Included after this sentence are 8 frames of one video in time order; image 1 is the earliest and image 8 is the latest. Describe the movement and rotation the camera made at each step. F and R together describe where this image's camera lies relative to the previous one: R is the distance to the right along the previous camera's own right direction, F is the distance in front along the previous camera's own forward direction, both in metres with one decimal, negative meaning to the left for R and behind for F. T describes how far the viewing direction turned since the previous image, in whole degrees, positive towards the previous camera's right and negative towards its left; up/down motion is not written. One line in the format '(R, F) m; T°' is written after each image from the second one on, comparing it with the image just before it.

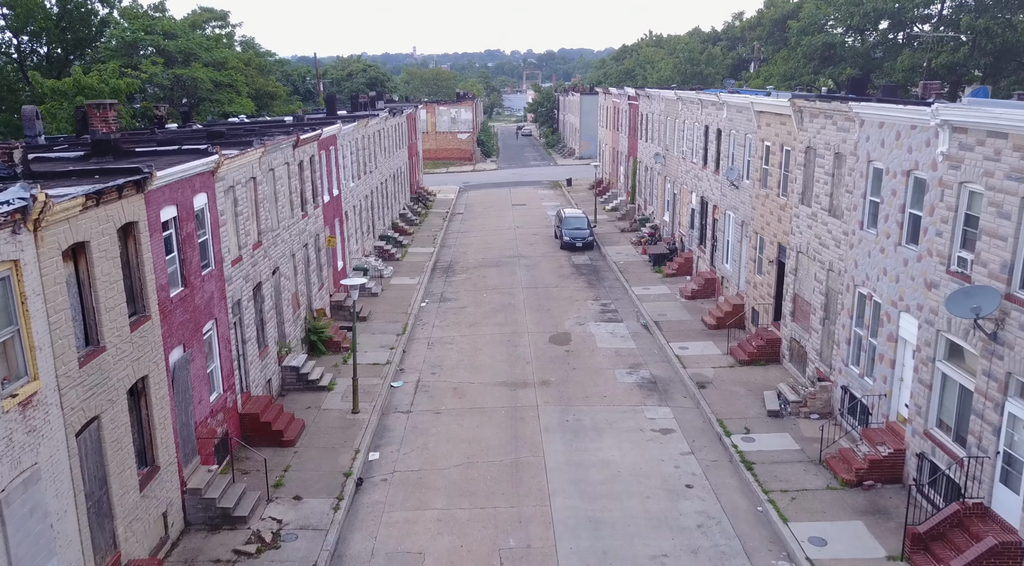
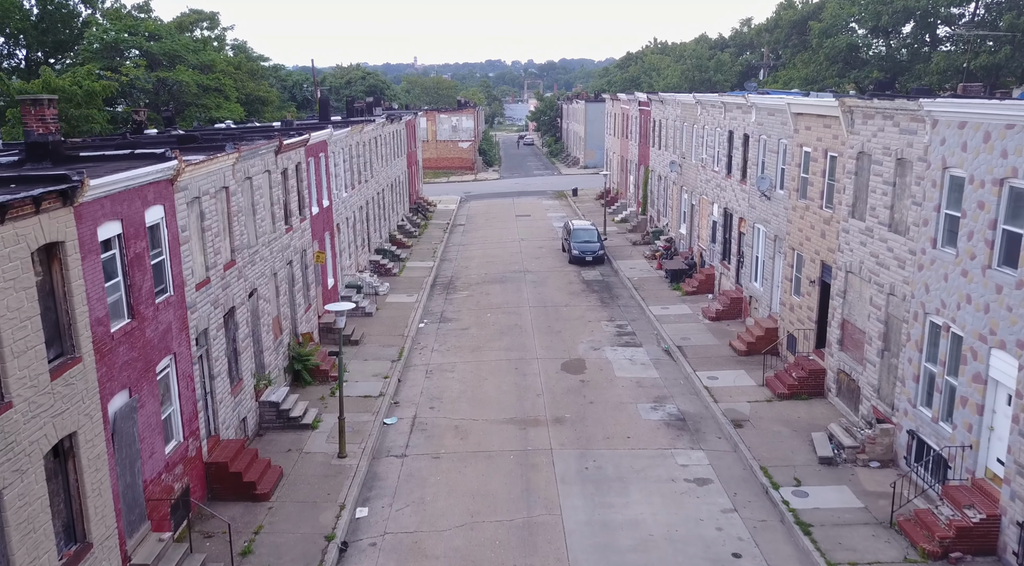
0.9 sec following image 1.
(-0.2, +2.7) m; 0°
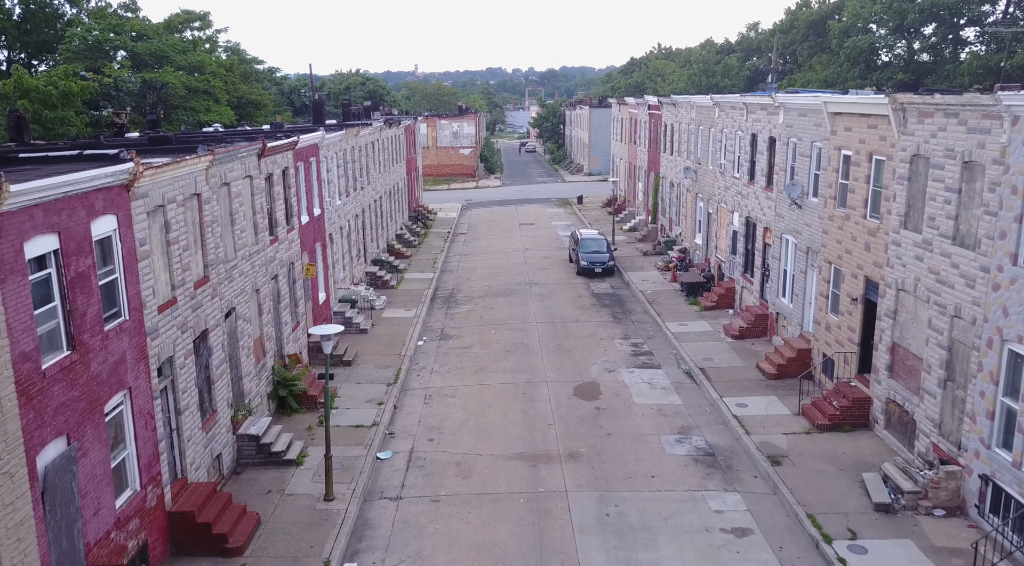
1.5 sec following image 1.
(-0.2, +2.1) m; 0°
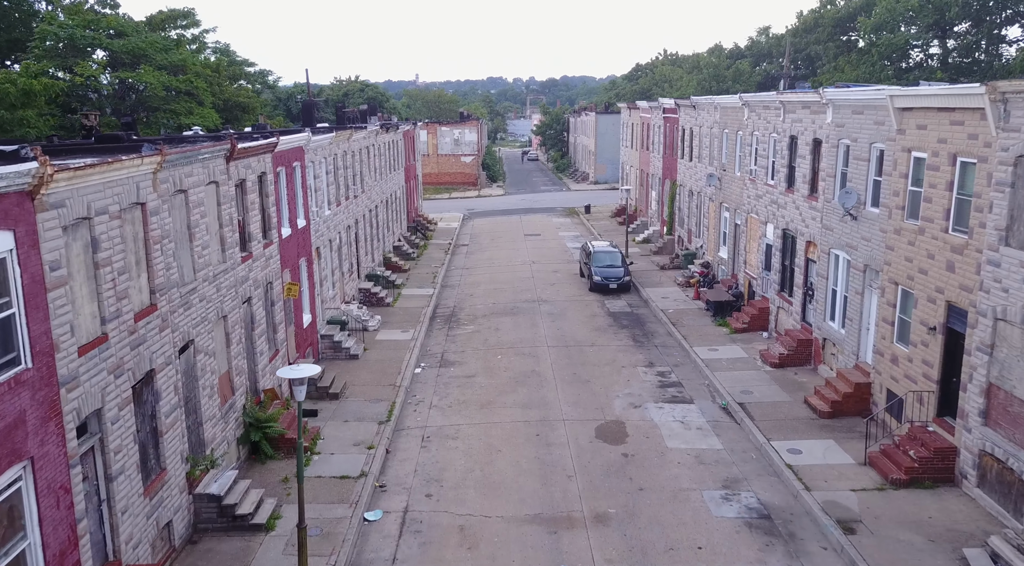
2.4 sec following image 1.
(-0.2, +3.0) m; 0°
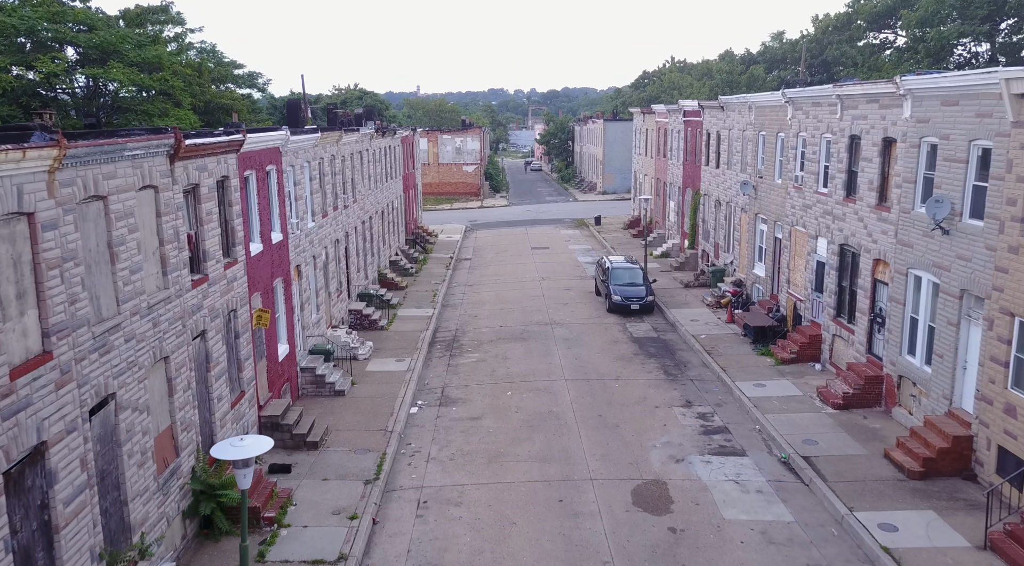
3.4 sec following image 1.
(-0.3, +3.6) m; 0°
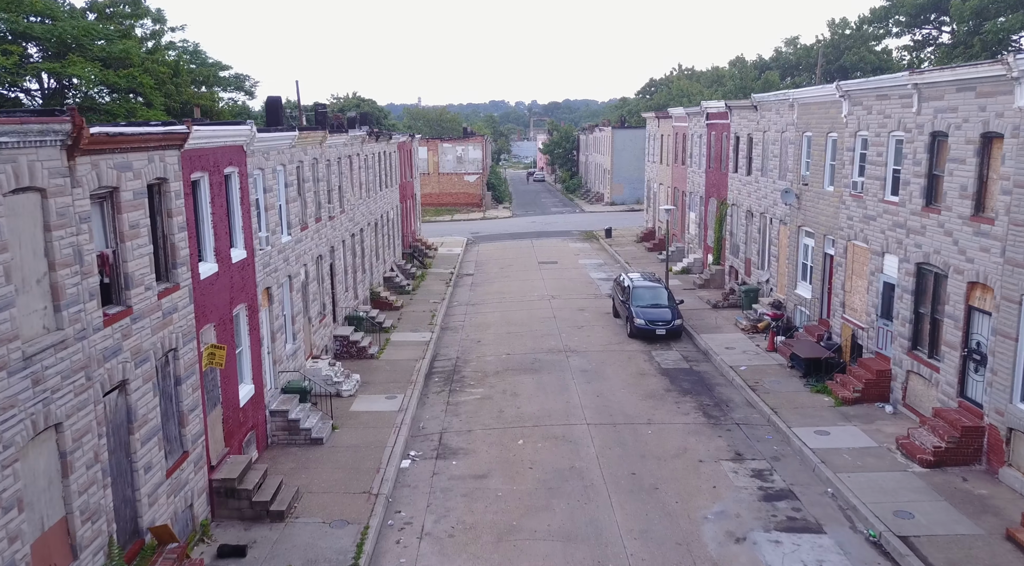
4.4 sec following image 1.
(-0.2, +3.6) m; 0°
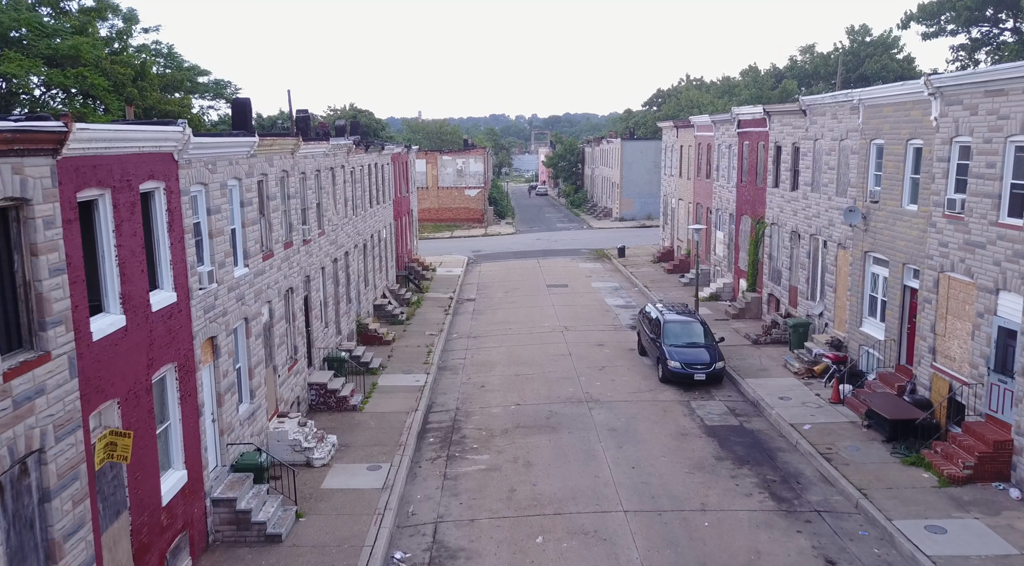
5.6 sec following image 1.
(-0.2, +4.1) m; 0°
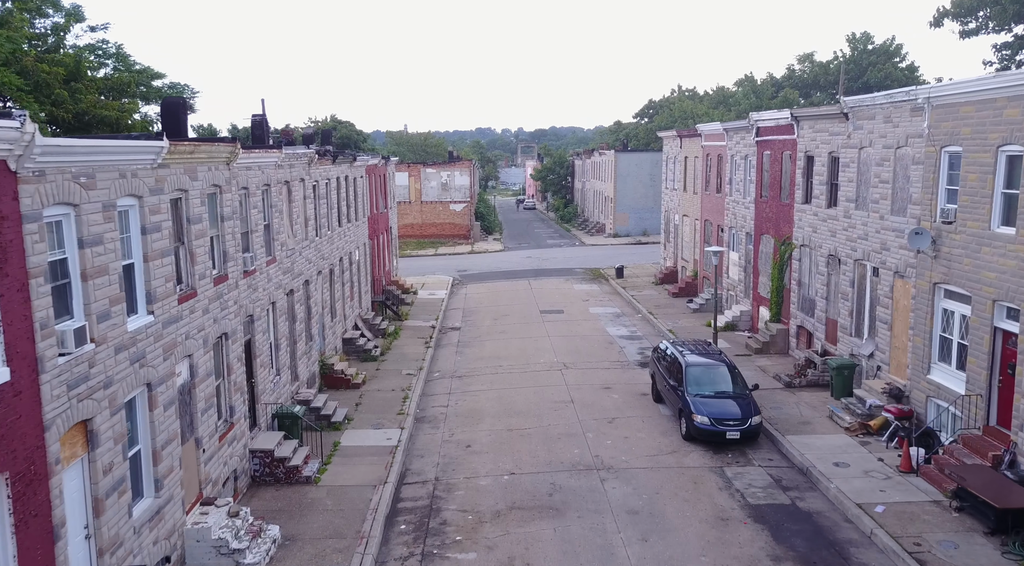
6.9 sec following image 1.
(-0.1, +4.0) m; +1°
